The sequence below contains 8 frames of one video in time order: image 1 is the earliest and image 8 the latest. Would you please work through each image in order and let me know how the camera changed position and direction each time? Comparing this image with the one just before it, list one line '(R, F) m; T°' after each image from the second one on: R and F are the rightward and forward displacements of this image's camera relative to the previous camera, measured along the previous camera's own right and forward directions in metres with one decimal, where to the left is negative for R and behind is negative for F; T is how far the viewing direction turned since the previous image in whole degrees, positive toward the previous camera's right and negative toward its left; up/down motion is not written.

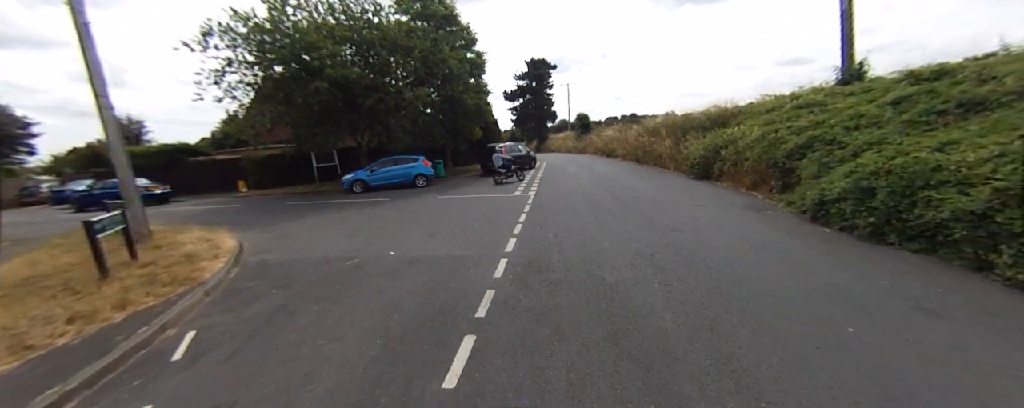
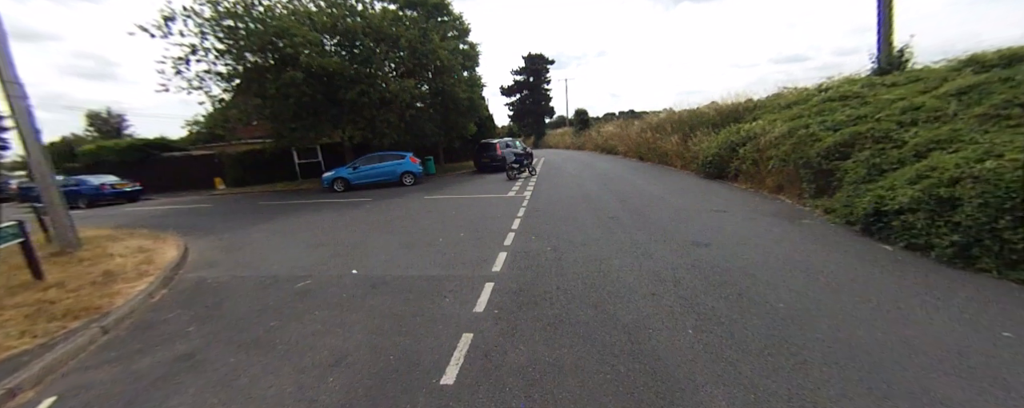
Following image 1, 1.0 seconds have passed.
(+0.1, +1.2) m; 0°
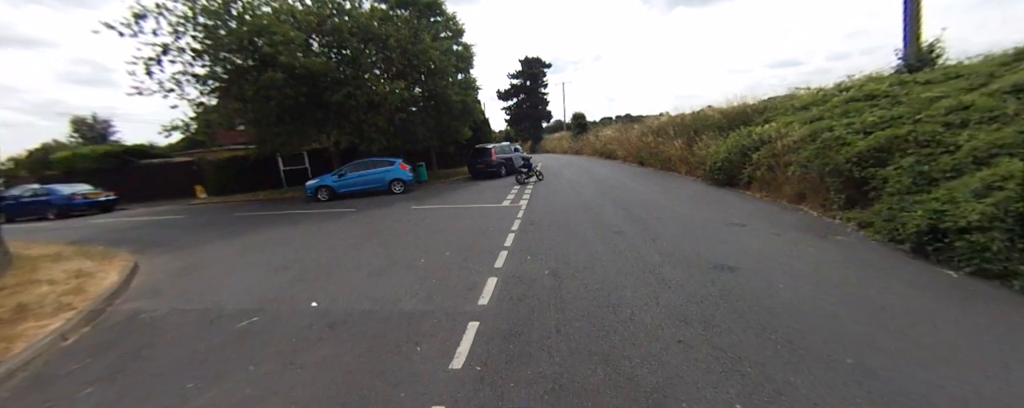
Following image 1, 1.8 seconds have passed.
(+0.1, +0.8) m; 0°
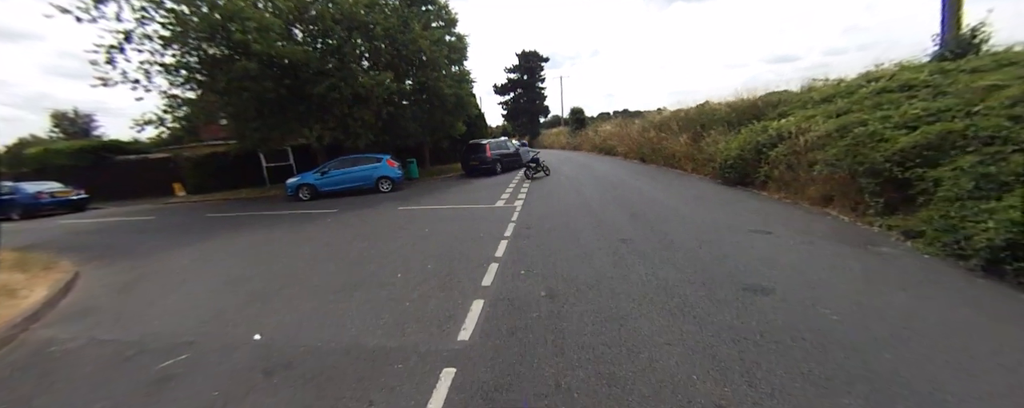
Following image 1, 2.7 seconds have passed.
(+0.1, +0.8) m; 0°
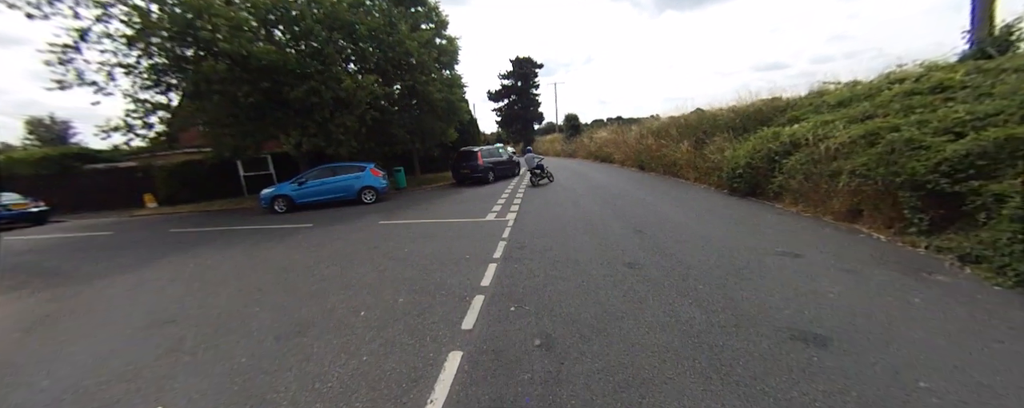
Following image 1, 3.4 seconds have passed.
(+0.1, +0.8) m; +1°
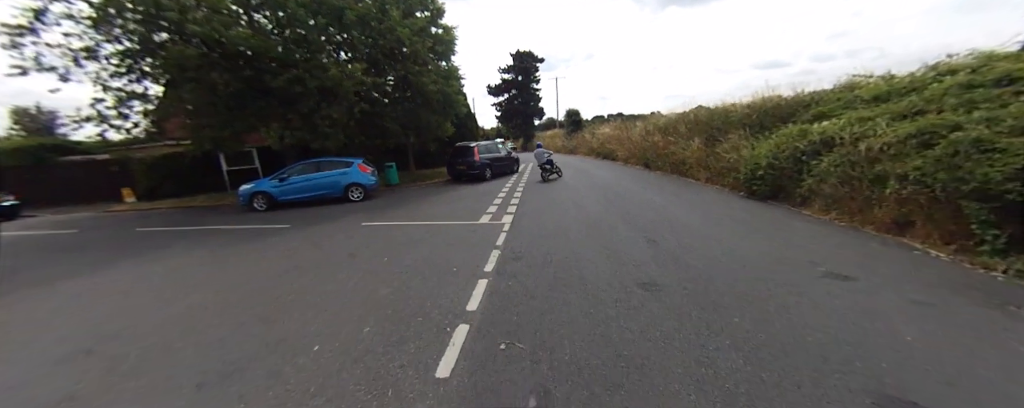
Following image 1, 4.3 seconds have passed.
(+0.1, +0.8) m; 0°
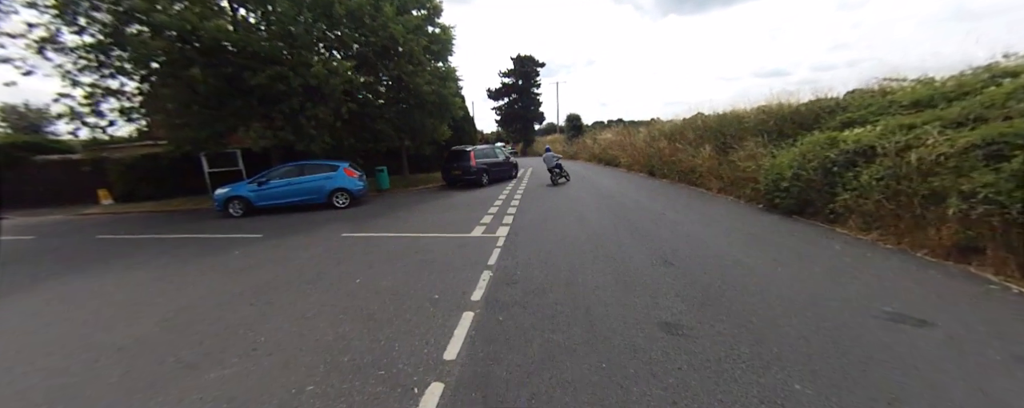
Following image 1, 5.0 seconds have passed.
(+0.1, +0.8) m; 0°
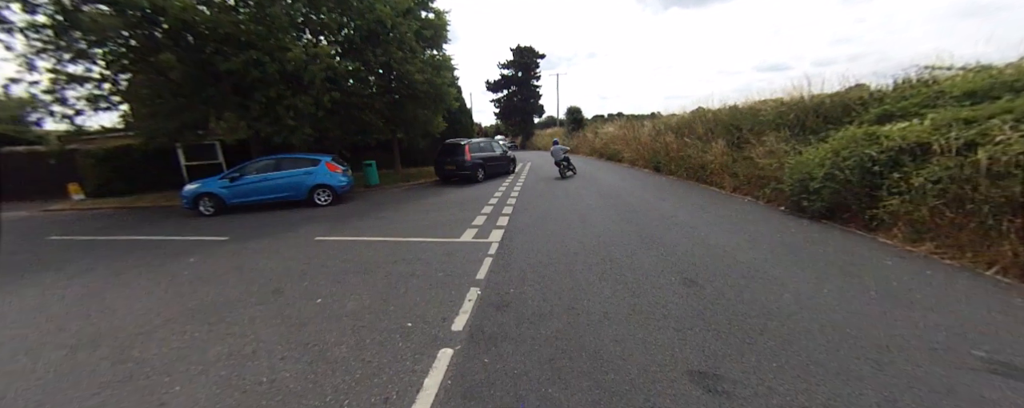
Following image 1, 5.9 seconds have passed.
(+0.1, +0.8) m; 0°
